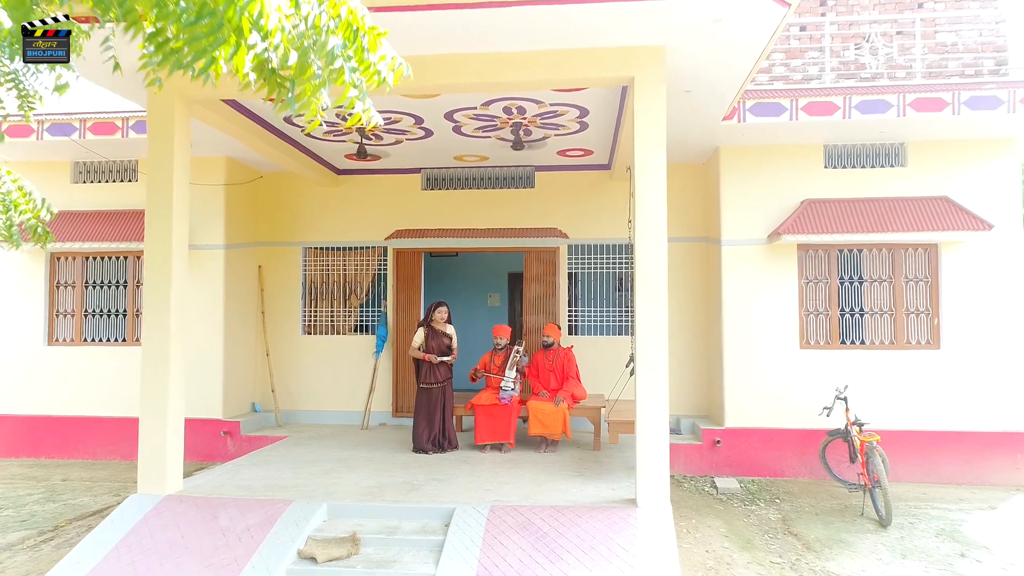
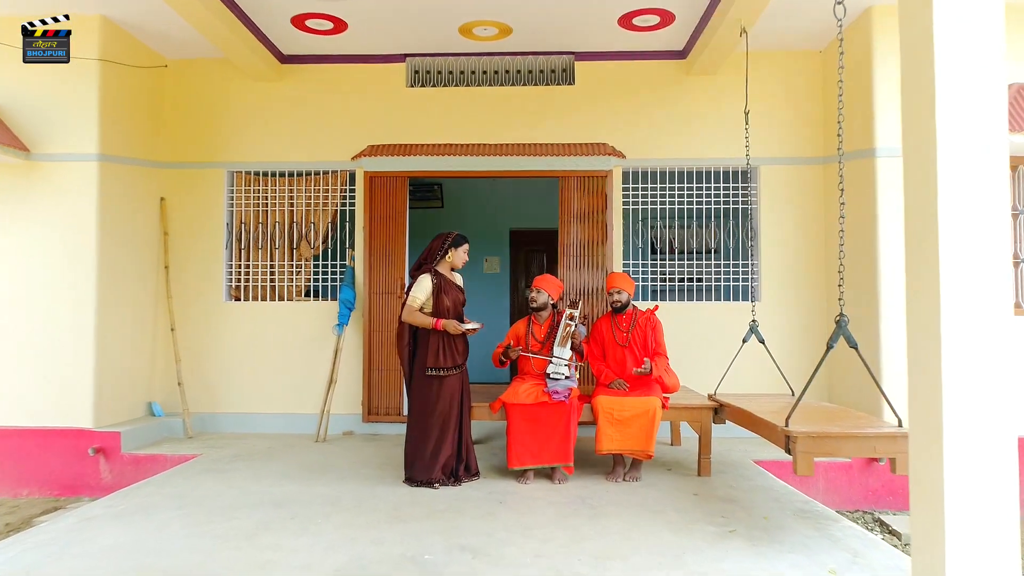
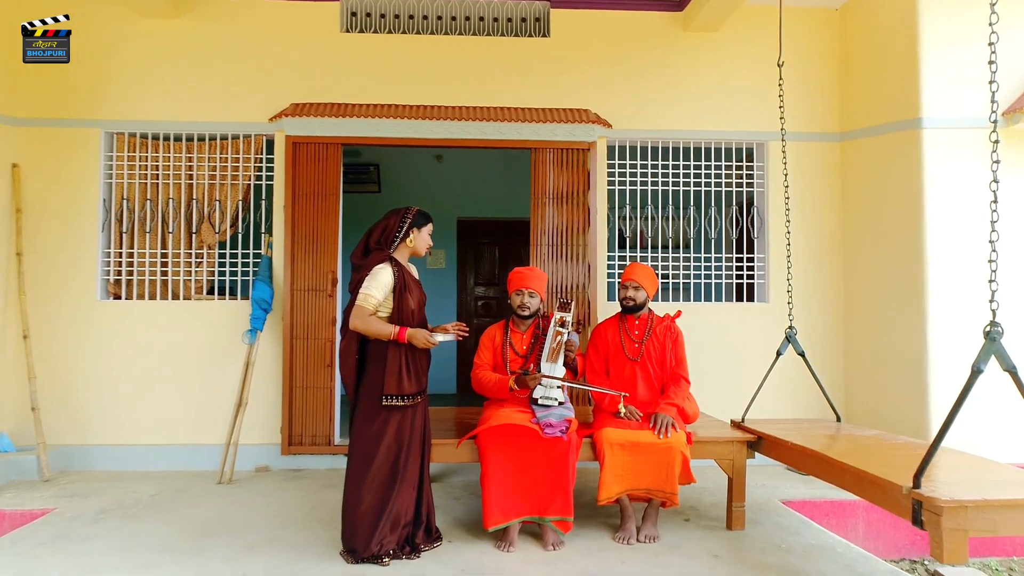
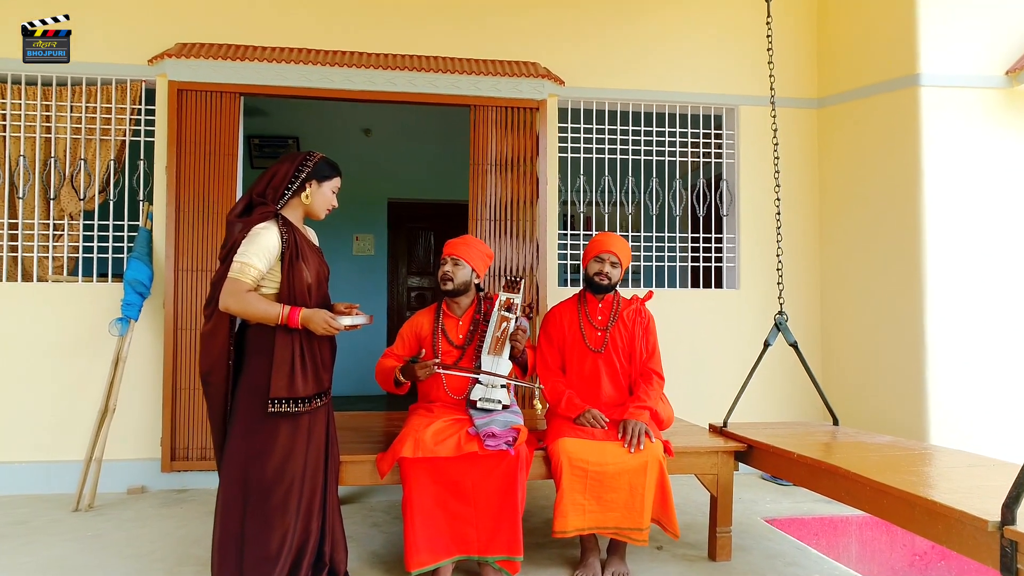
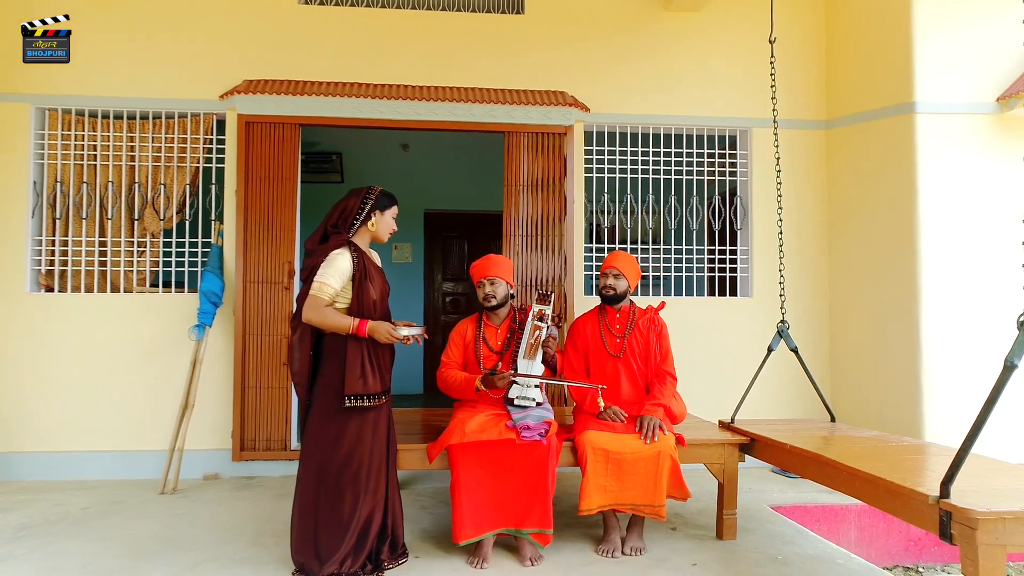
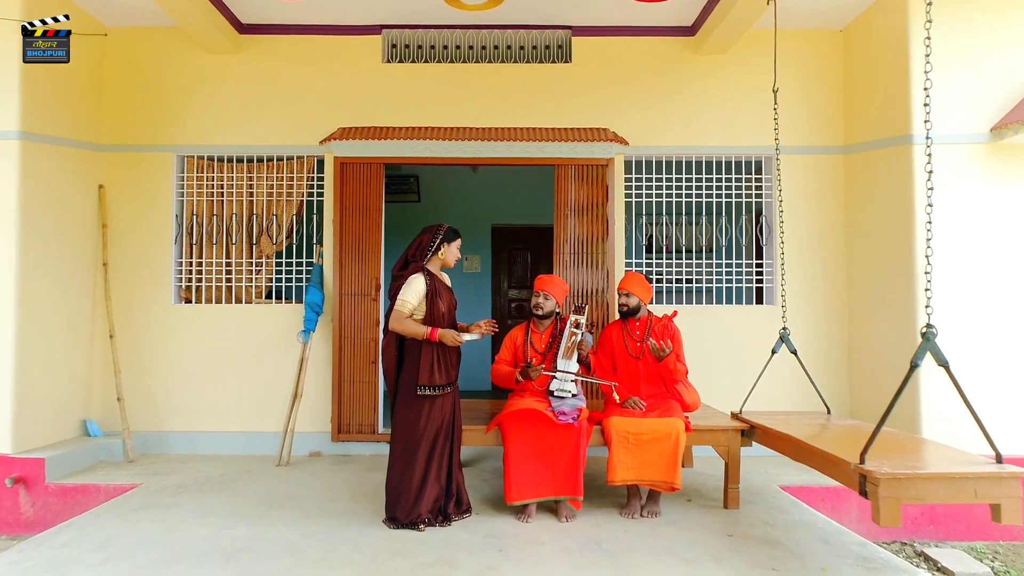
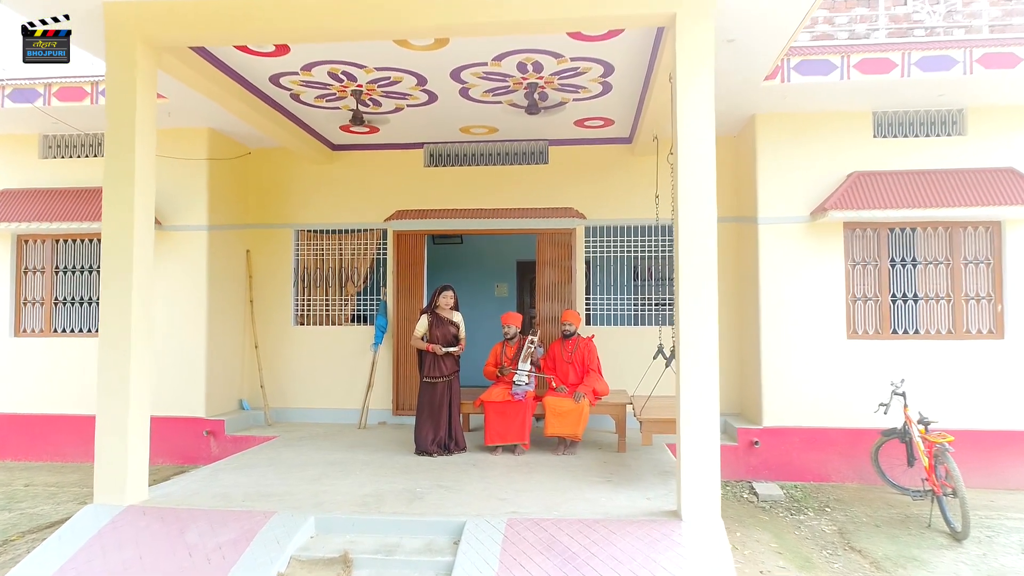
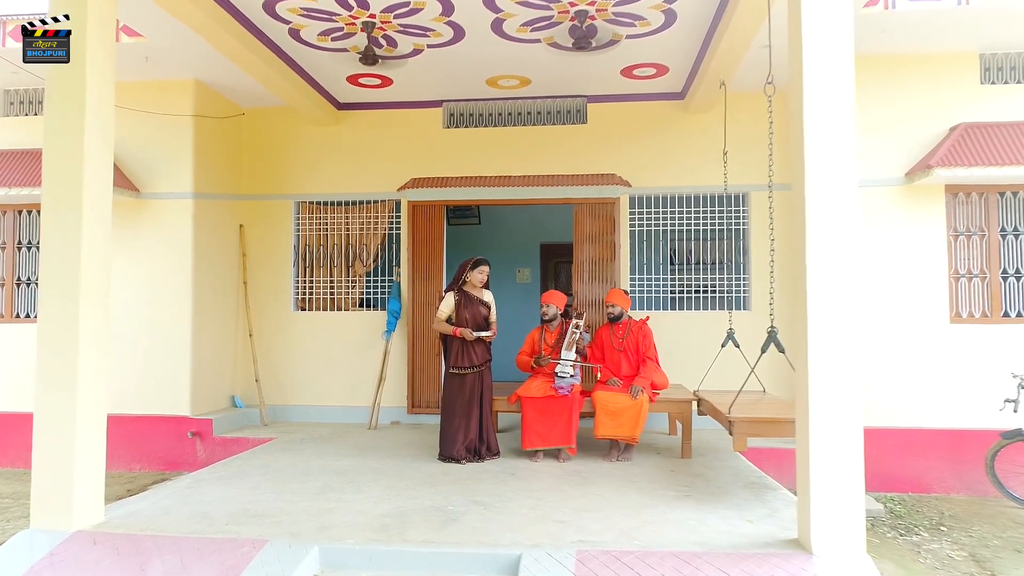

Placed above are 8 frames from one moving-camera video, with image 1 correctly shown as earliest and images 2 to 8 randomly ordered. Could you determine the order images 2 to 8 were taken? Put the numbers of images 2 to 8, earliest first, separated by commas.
7, 8, 2, 6, 3, 5, 4
